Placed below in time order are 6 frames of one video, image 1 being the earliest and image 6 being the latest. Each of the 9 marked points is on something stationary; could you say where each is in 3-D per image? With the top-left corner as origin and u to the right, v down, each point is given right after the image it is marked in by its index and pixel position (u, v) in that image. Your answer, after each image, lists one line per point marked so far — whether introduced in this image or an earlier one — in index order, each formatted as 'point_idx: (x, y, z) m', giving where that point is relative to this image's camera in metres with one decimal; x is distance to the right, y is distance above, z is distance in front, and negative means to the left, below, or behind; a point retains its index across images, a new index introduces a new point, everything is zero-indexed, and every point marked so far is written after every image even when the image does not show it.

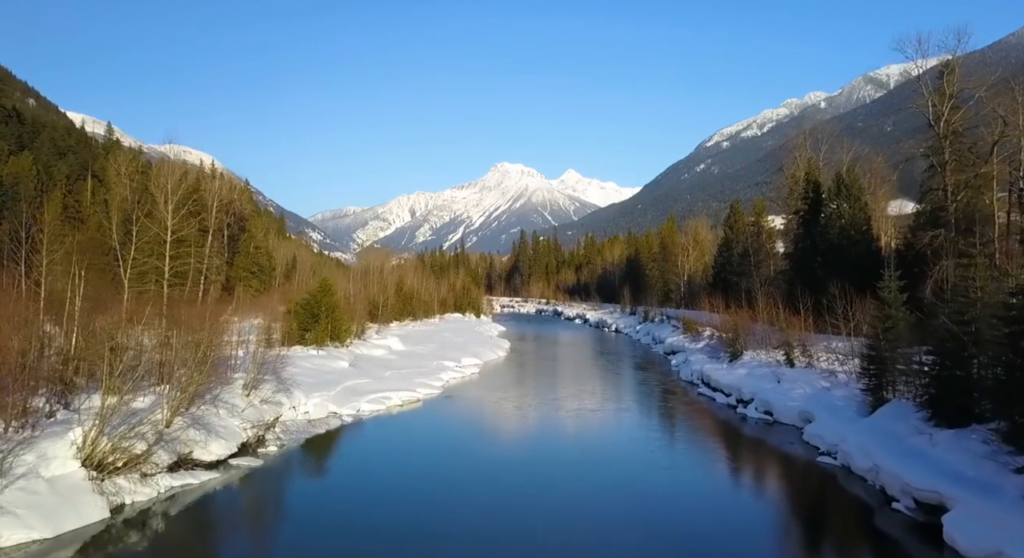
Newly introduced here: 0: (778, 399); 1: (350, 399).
0: (+7.3, -3.3, +18.7) m
1: (-4.6, -3.4, +19.4) m
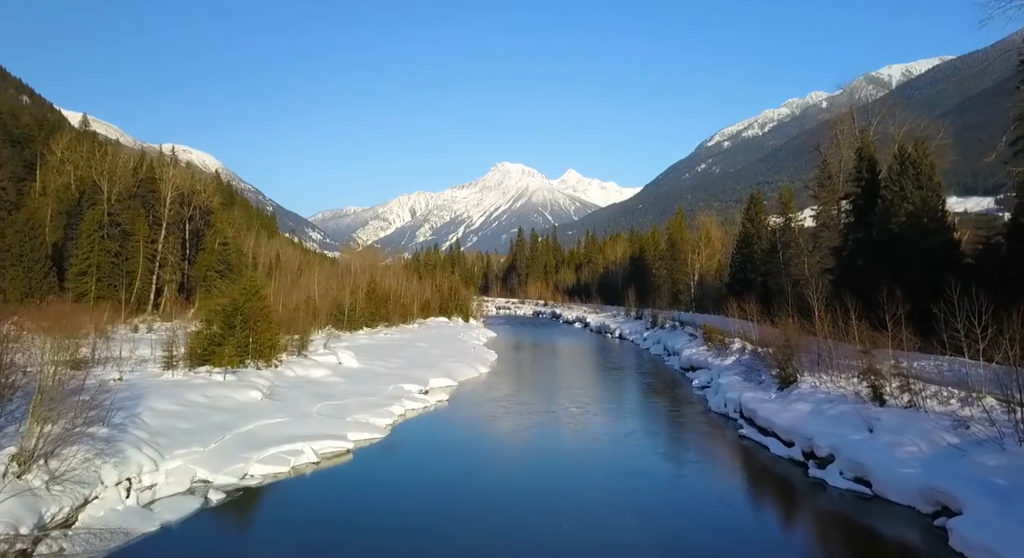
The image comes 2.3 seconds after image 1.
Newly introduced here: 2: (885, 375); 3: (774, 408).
0: (+6.7, -3.3, +12.4) m
1: (-5.3, -3.4, +13.1) m
2: (+8.1, -2.1, +14.9) m
3: (+6.7, -3.3, +17.3) m
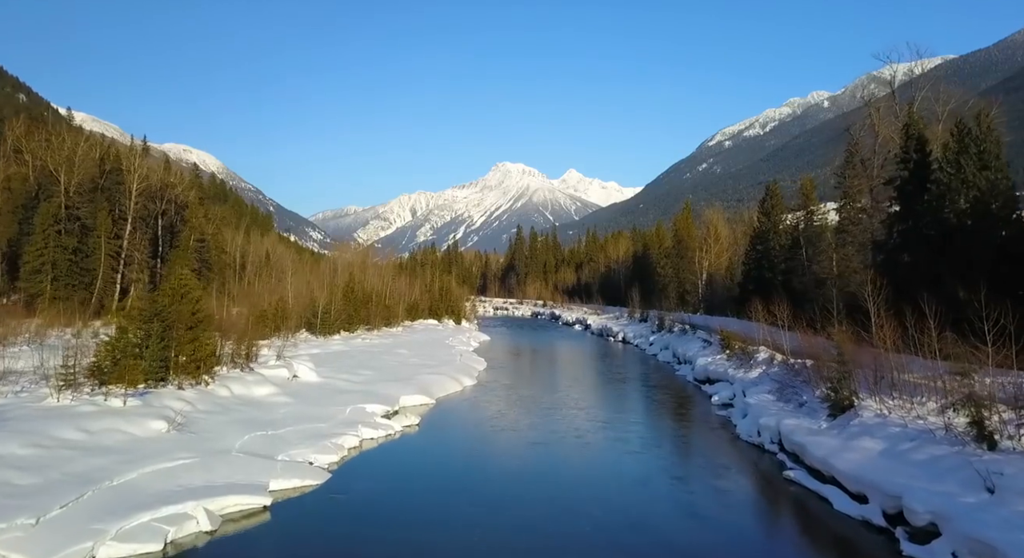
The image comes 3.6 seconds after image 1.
0: (+6.2, -3.3, +8.4) m
1: (-5.7, -3.3, +9.2) m
2: (+7.7, -2.0, +10.9) m
3: (+6.2, -3.2, +13.4) m
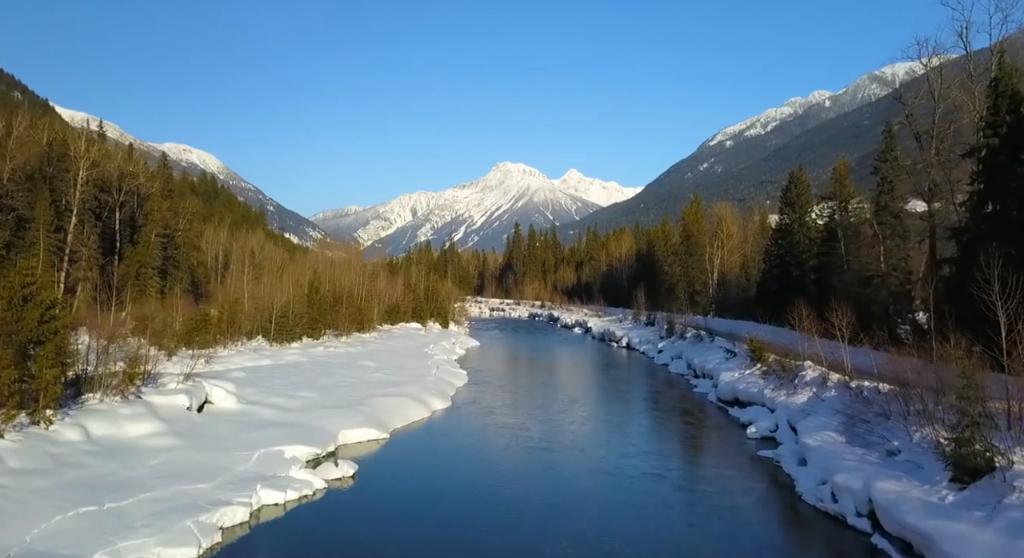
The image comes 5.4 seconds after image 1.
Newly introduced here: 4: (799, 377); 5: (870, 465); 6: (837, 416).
0: (+5.7, -3.2, +3.4) m
1: (-6.3, -3.3, +4.1) m
2: (+7.2, -2.0, +5.9) m
3: (+5.7, -3.2, +8.3) m
4: (+7.7, -2.6, +18.3) m
5: (+6.1, -3.2, +11.6) m
6: (+7.1, -3.0, +14.9) m
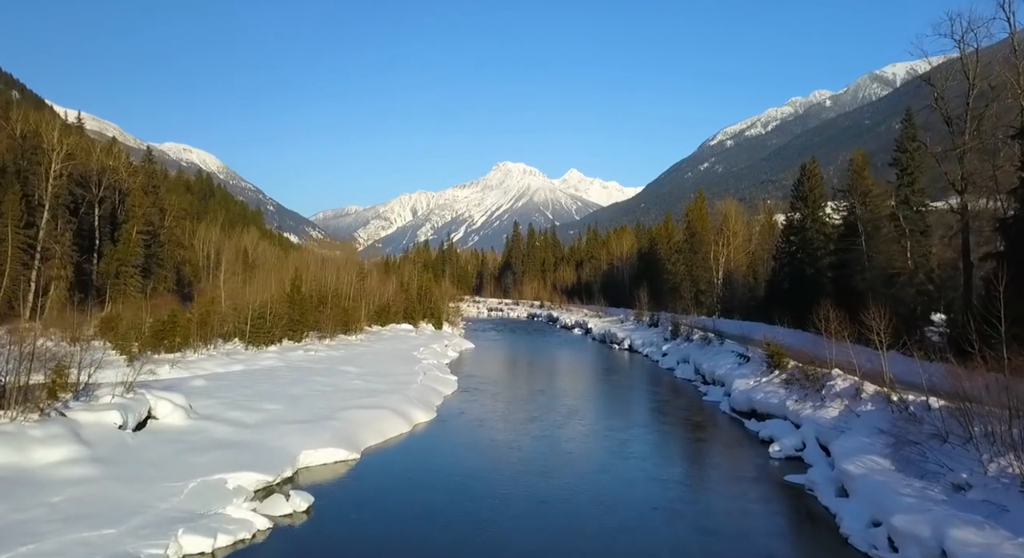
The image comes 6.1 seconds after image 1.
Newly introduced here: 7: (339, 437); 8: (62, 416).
0: (+5.4, -3.1, +1.2) m
1: (-6.5, -3.2, +2.0) m
2: (+6.9, -1.9, +3.7) m
3: (+5.4, -3.1, +6.2) m
4: (+7.4, -2.5, +16.1) m
5: (+5.9, -3.1, +9.4) m
6: (+6.9, -2.9, +12.7) m
7: (-3.9, -3.5, +15.2) m
8: (-8.1, -2.5, +12.4) m
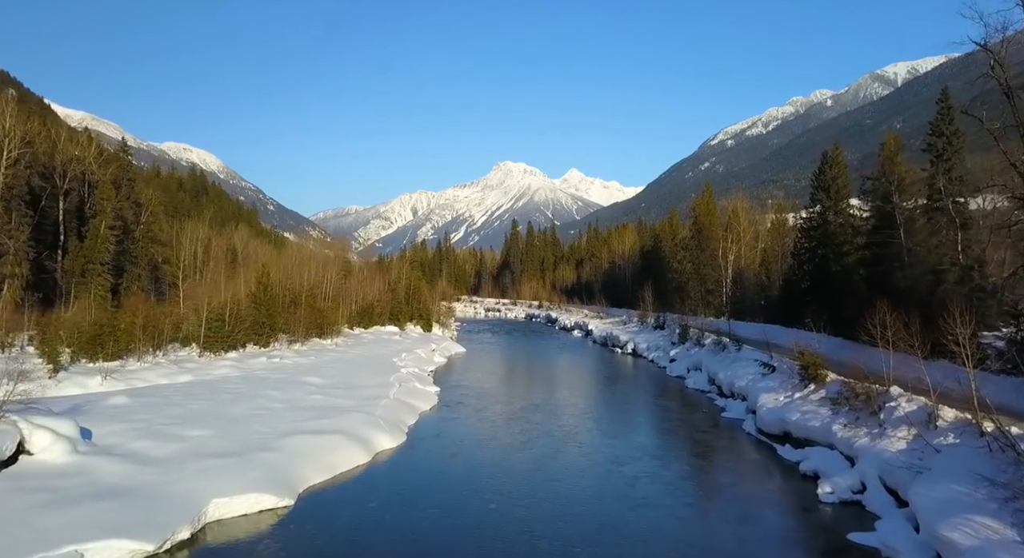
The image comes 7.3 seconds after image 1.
0: (+5.0, -3.1, -2.1) m
1: (-6.9, -3.1, -1.3) m
2: (+6.6, -1.8, +0.4) m
3: (+5.1, -3.0, +2.9) m
4: (+7.1, -2.5, +12.8) m
5: (+5.5, -3.0, +6.2) m
6: (+6.5, -2.8, +9.5) m
7: (-4.2, -3.4, +12.0) m
8: (-8.5, -2.5, +9.2) m
